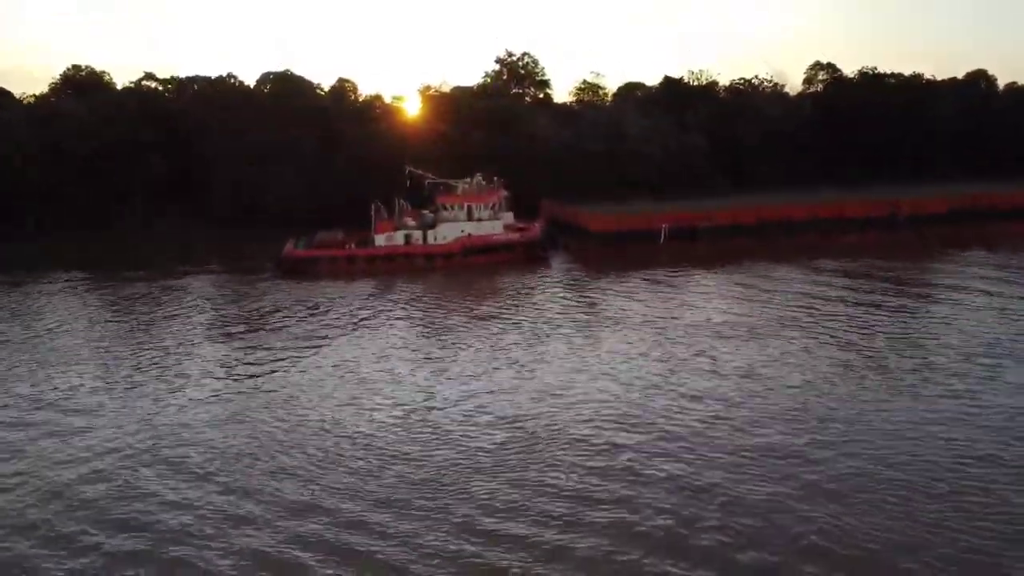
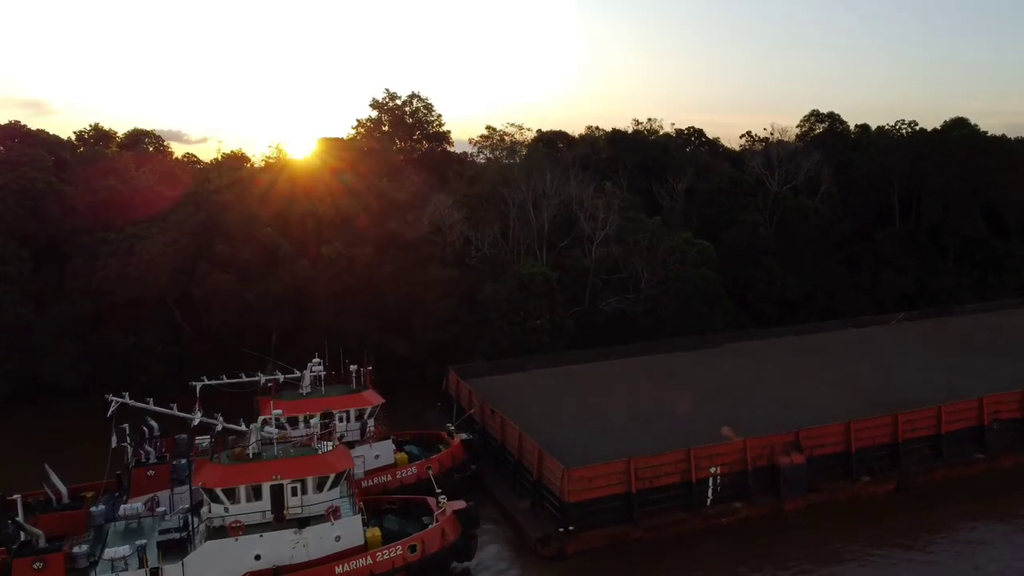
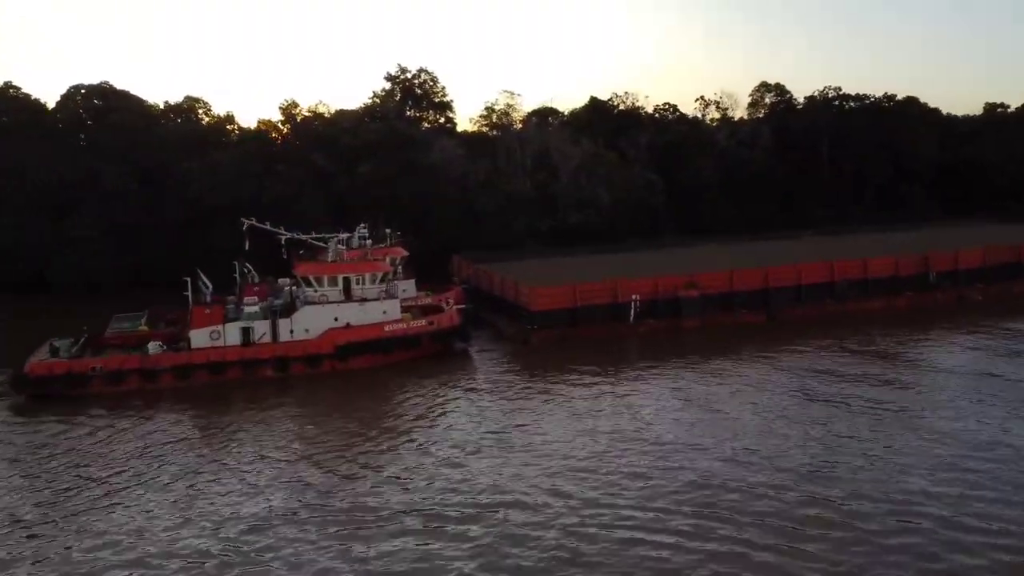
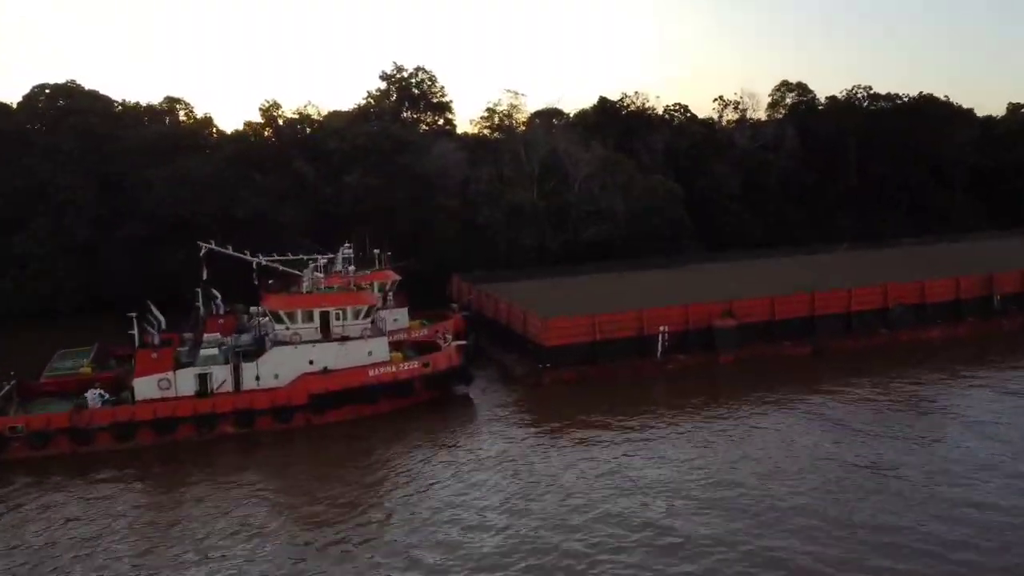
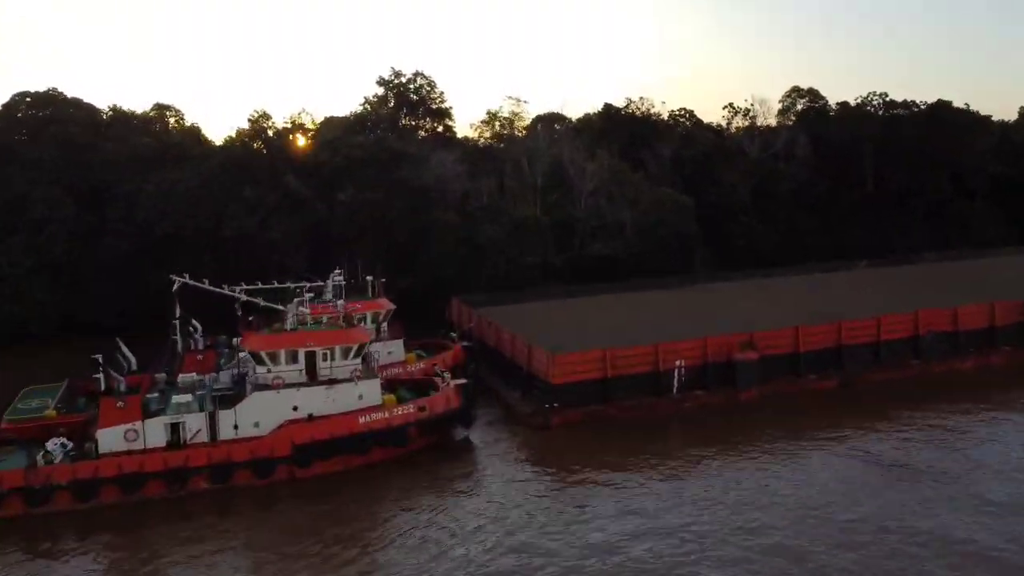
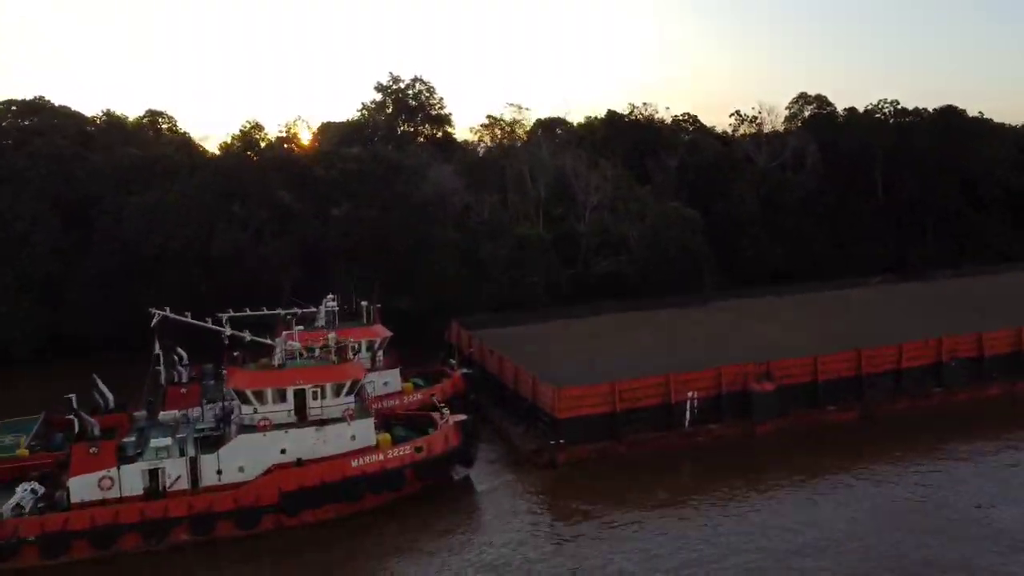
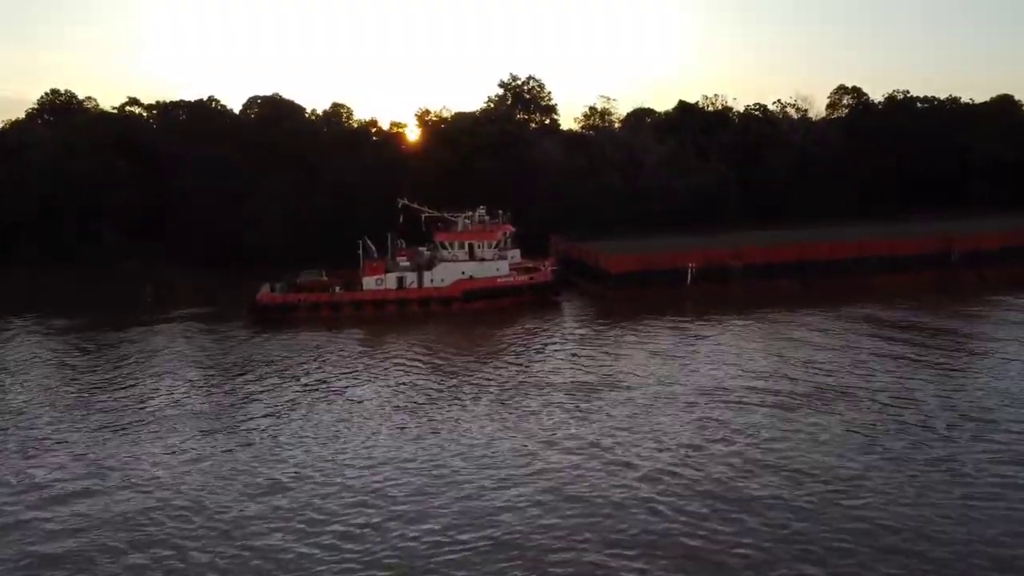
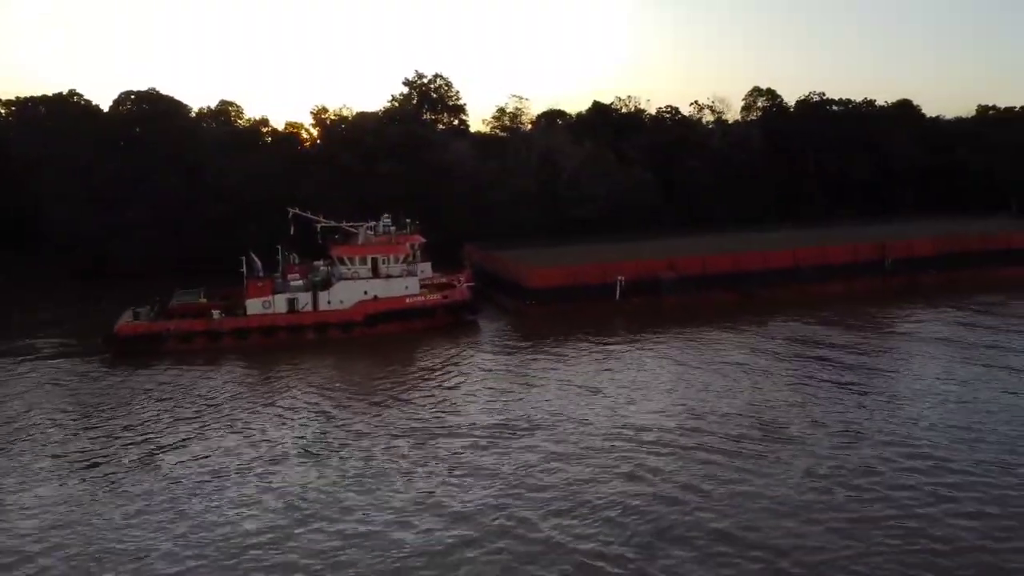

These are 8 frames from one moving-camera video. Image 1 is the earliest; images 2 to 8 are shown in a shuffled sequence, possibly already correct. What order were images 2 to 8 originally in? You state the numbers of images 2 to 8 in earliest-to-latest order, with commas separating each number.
7, 8, 3, 4, 5, 6, 2
